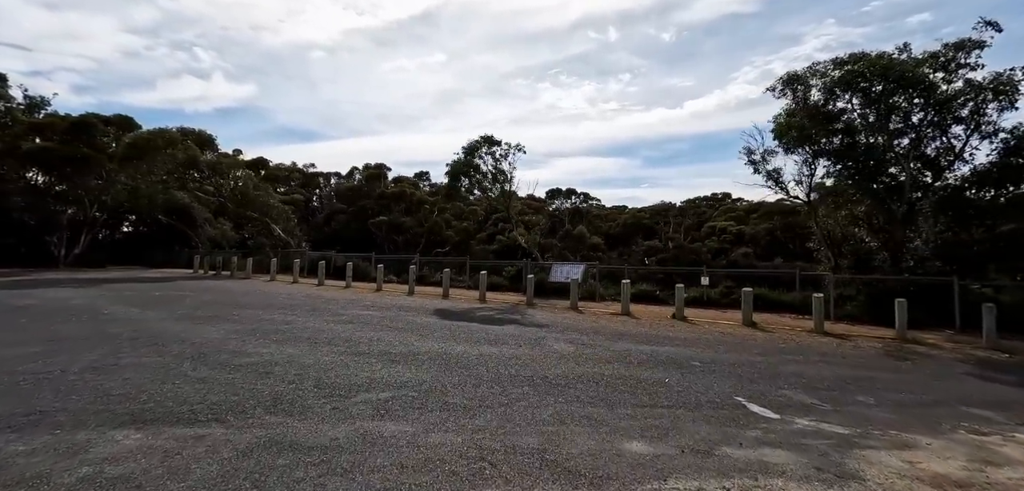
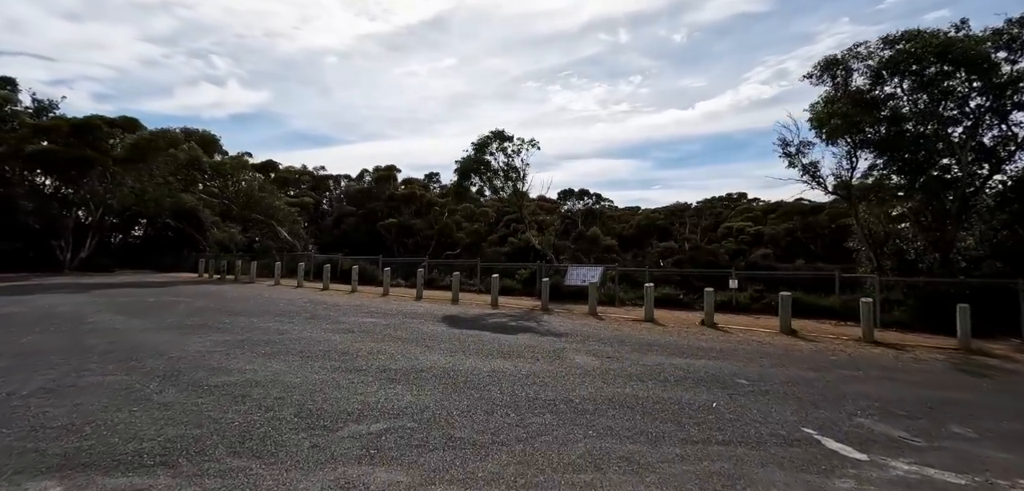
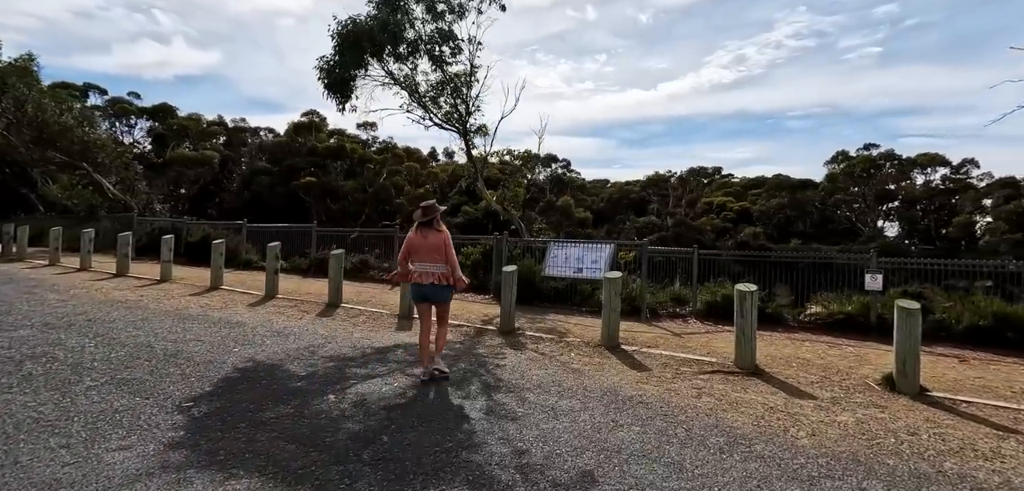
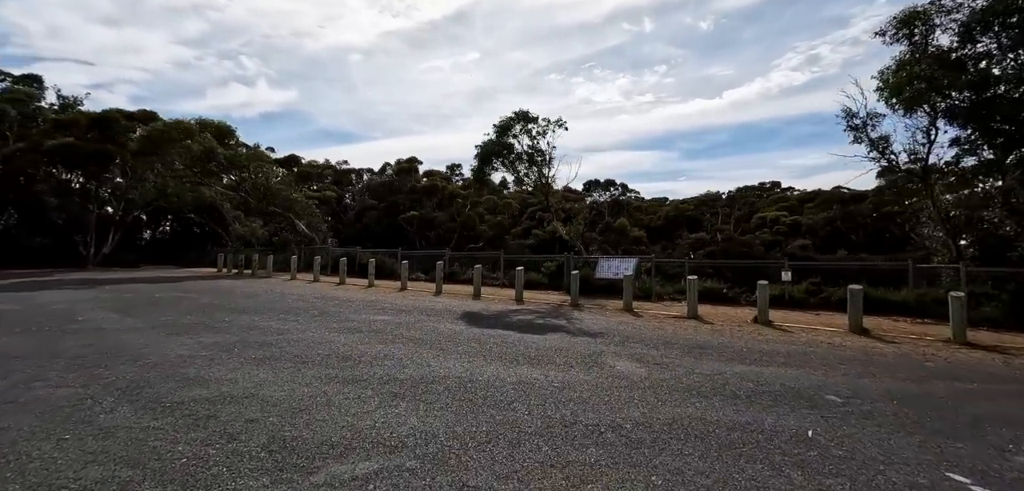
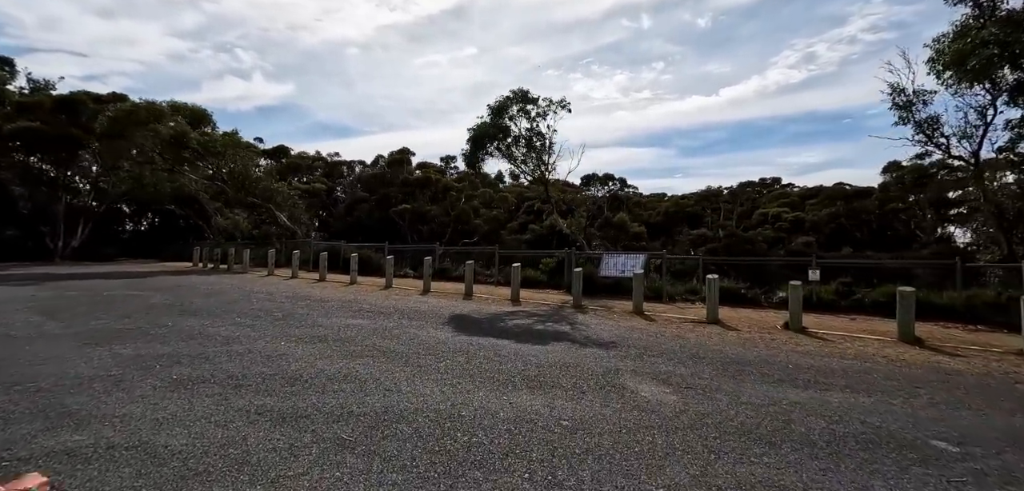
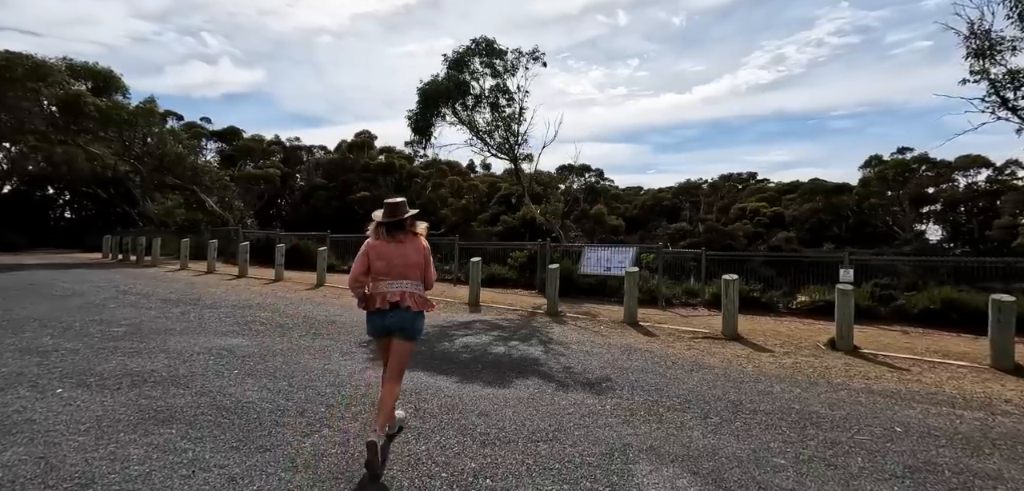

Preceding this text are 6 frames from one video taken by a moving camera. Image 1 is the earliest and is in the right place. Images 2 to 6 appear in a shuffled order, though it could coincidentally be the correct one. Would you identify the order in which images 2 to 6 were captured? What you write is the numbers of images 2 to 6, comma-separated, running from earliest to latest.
2, 4, 5, 6, 3
